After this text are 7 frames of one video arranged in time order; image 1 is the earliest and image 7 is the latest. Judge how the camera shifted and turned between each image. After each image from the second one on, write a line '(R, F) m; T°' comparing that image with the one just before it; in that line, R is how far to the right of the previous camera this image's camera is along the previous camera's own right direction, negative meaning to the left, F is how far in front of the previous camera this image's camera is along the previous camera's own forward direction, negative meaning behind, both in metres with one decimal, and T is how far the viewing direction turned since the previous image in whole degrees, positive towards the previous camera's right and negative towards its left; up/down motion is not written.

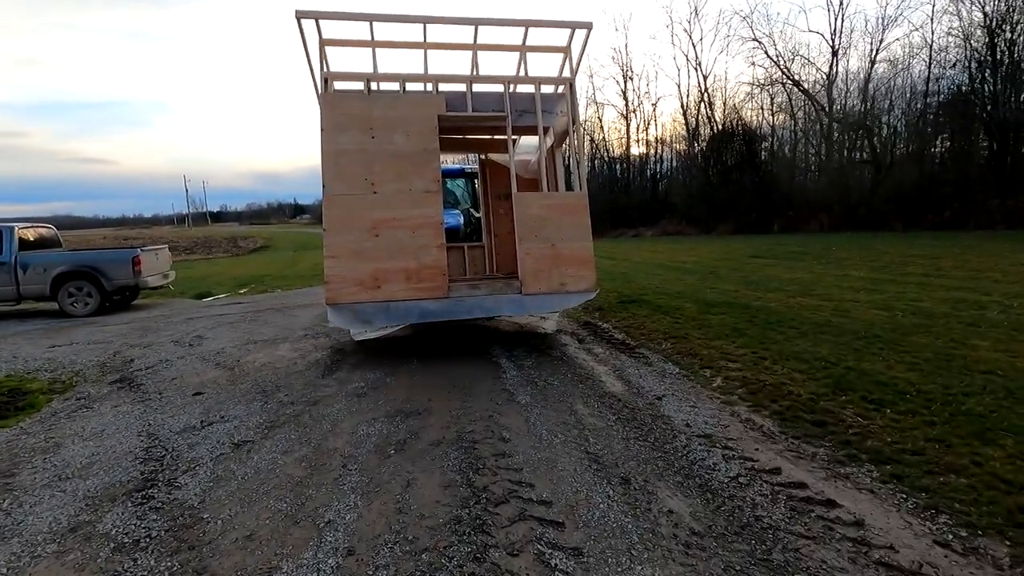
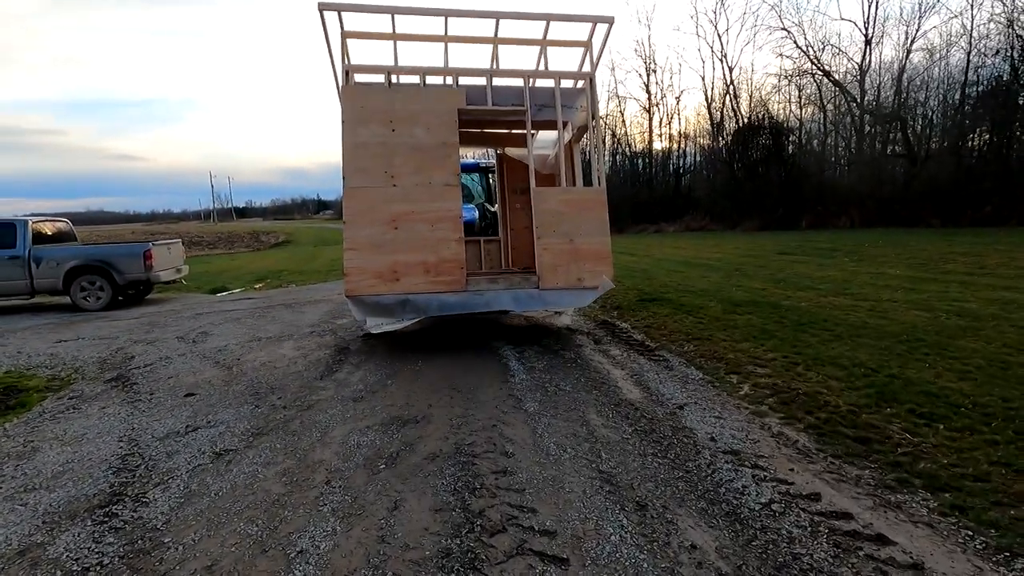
(+0.1, +0.4) m; -2°
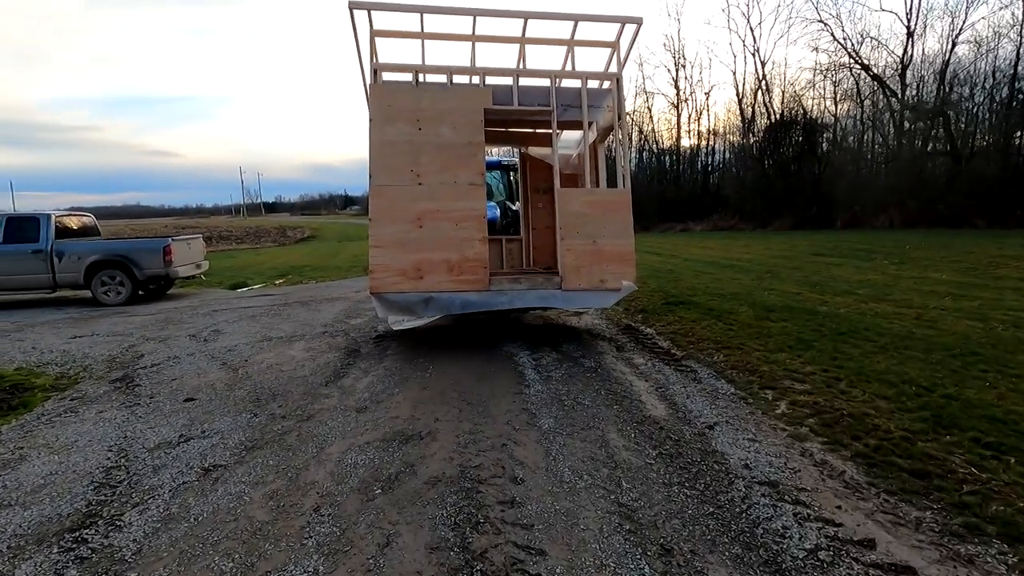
(+0.1, +0.3) m; -2°
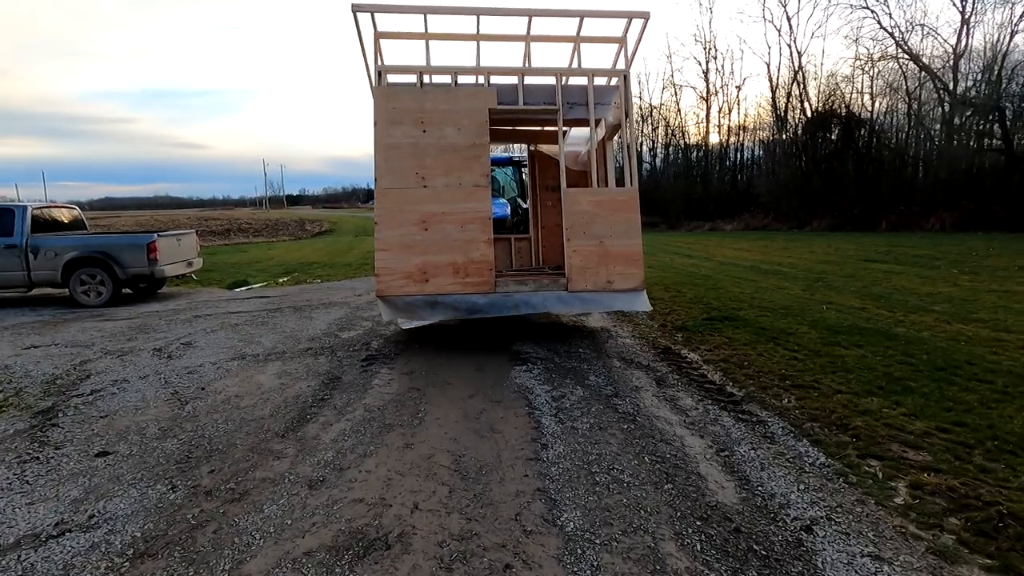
(0.0, +1.2) m; -2°
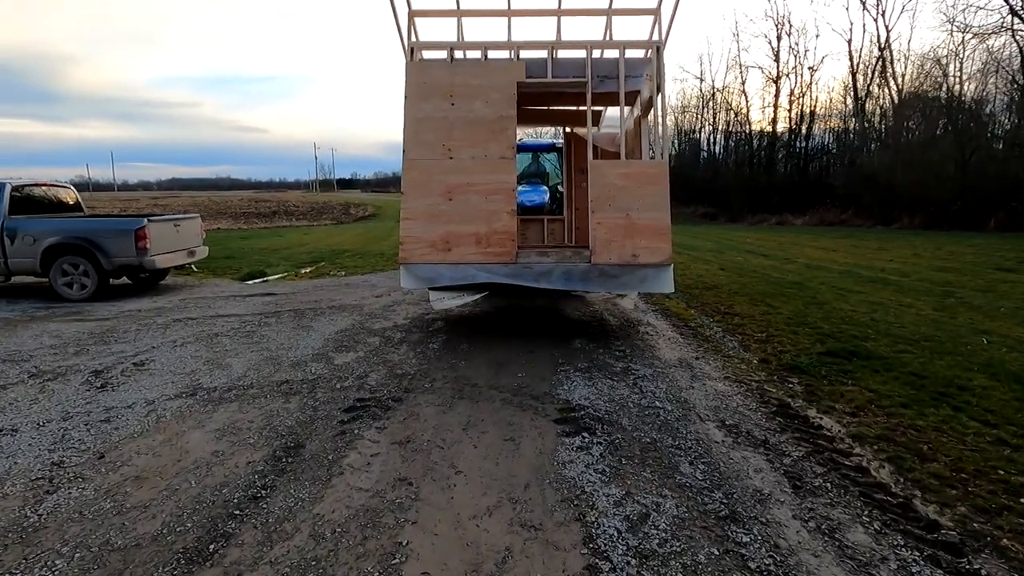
(0.0, +1.8) m; -5°
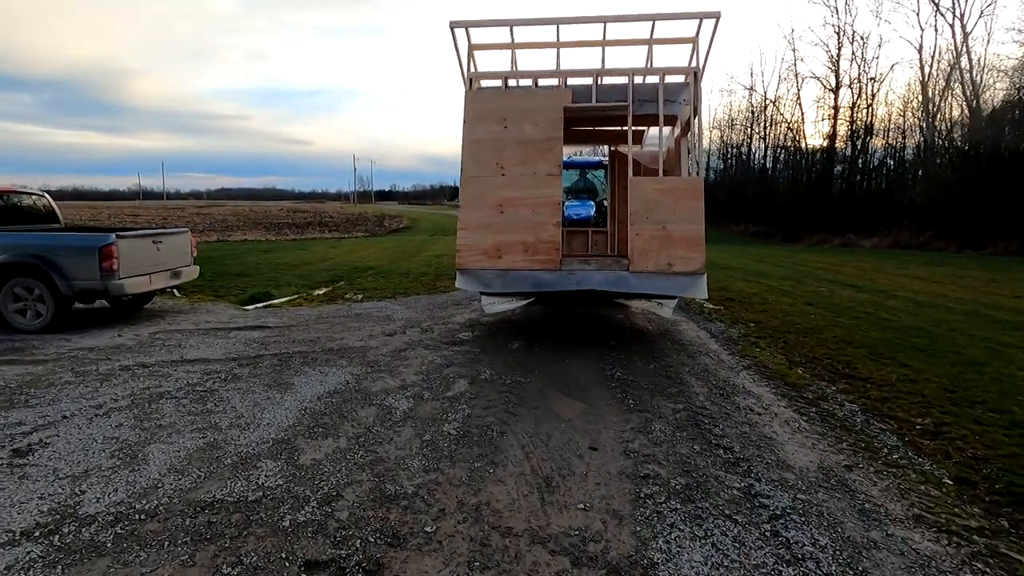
(-0.2, +1.8) m; -4°
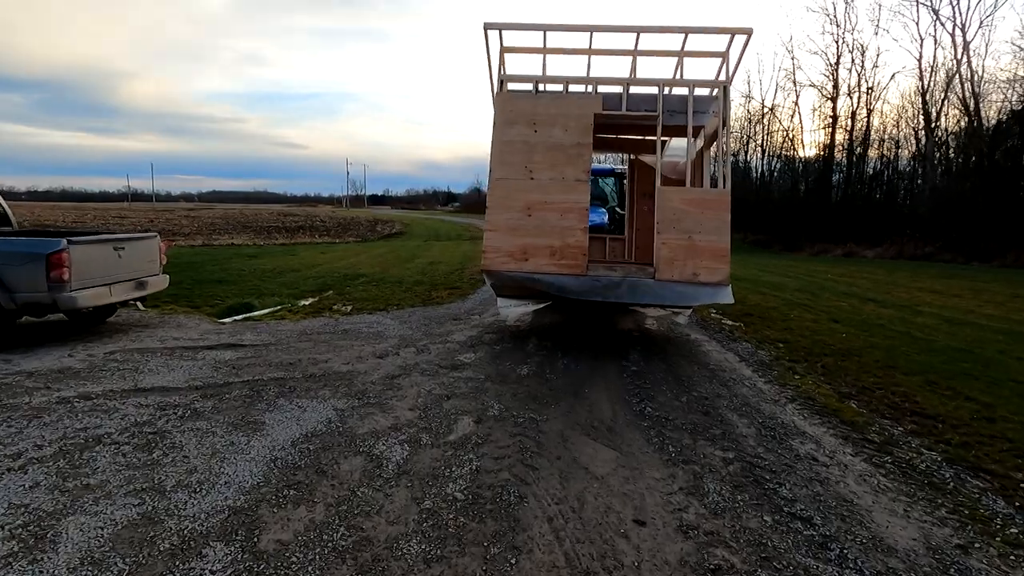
(-0.2, +0.8) m; +1°
